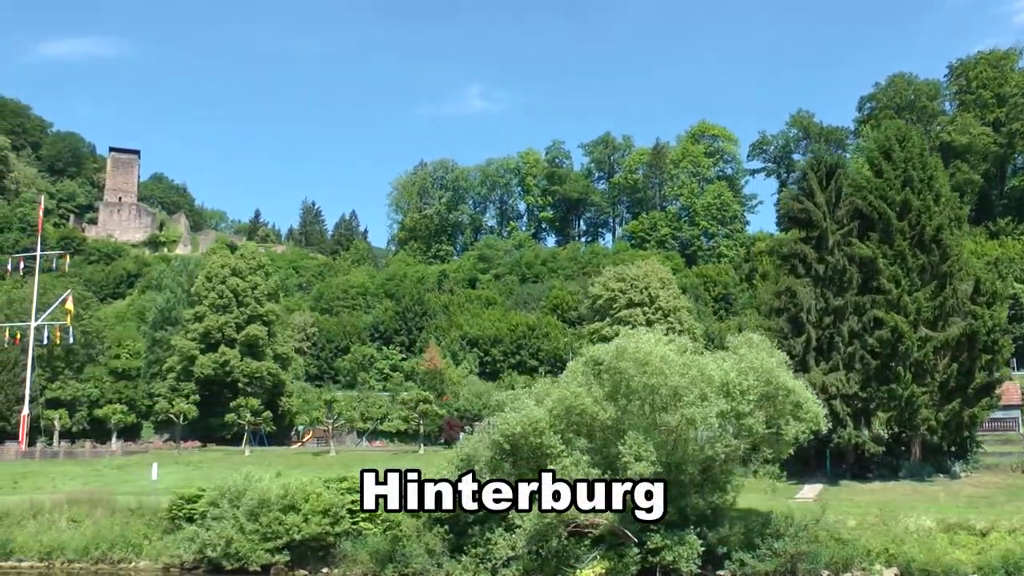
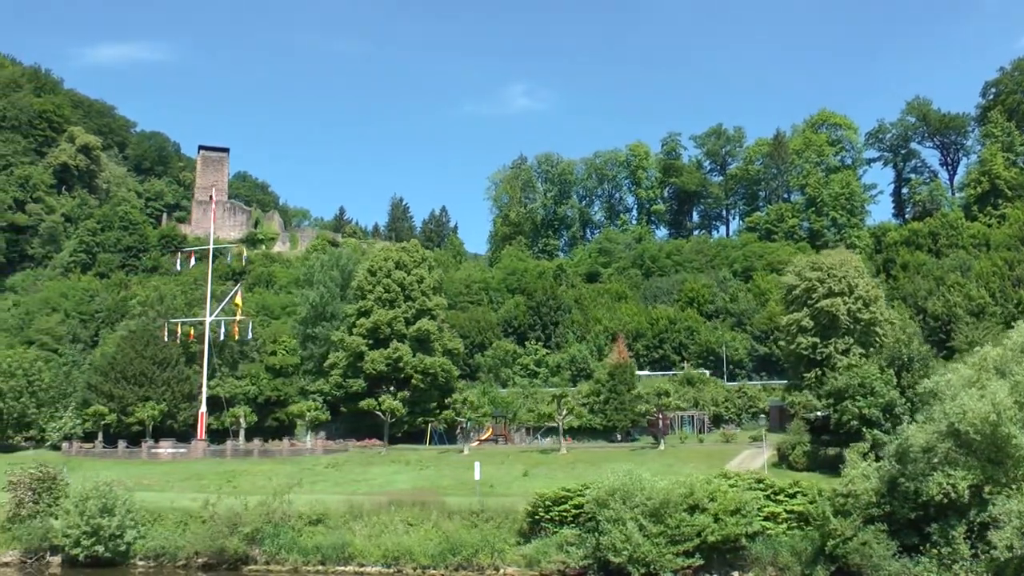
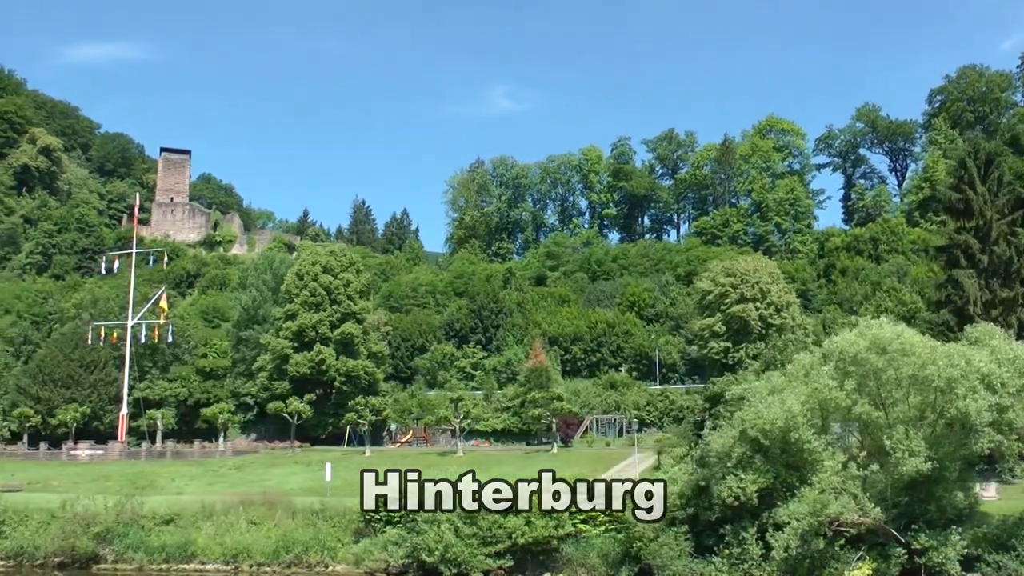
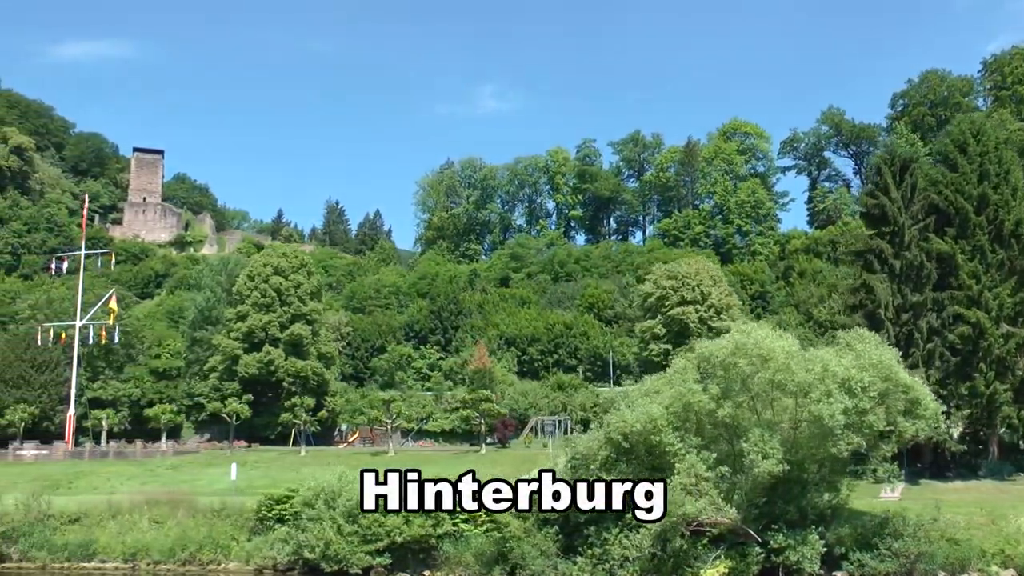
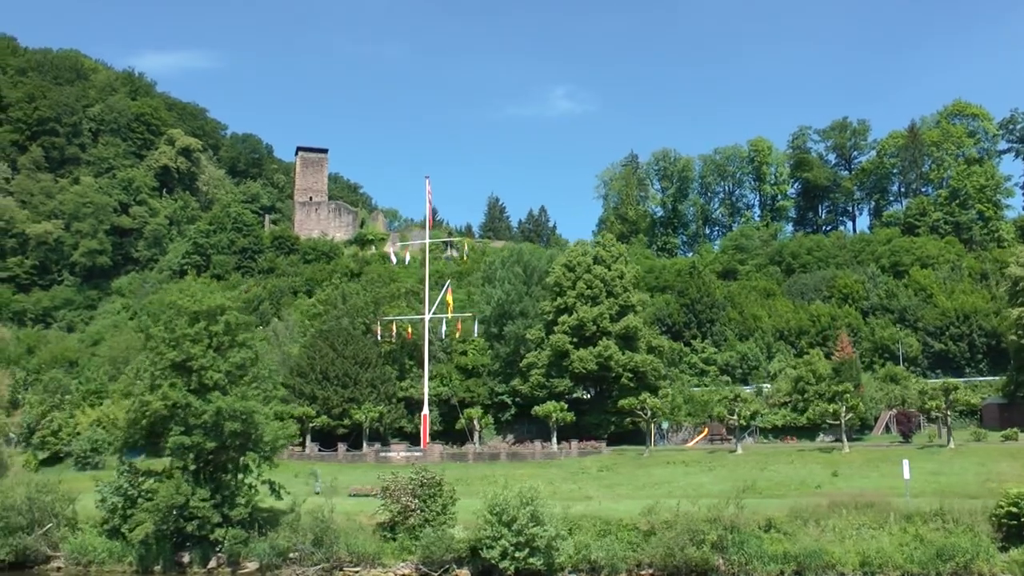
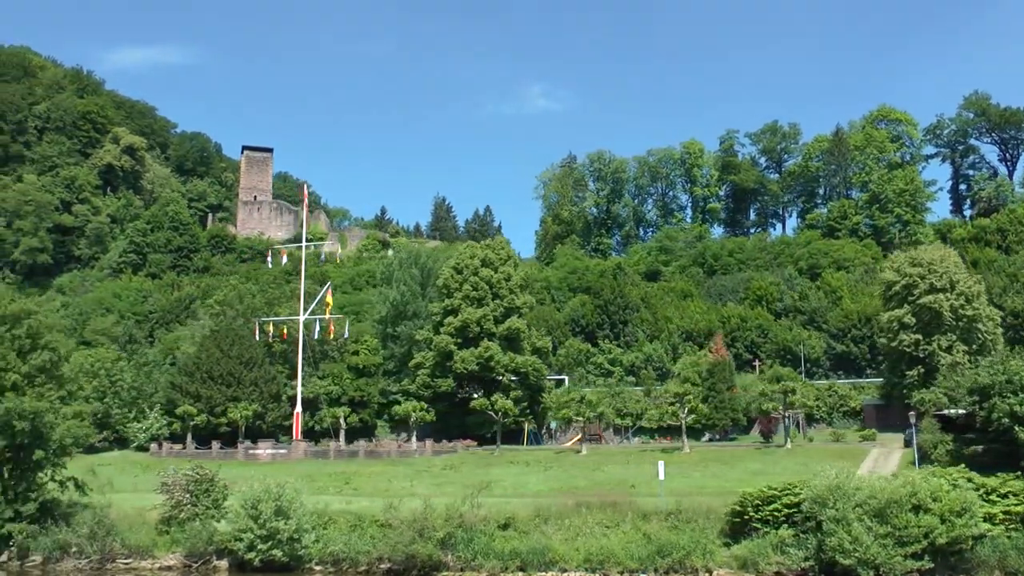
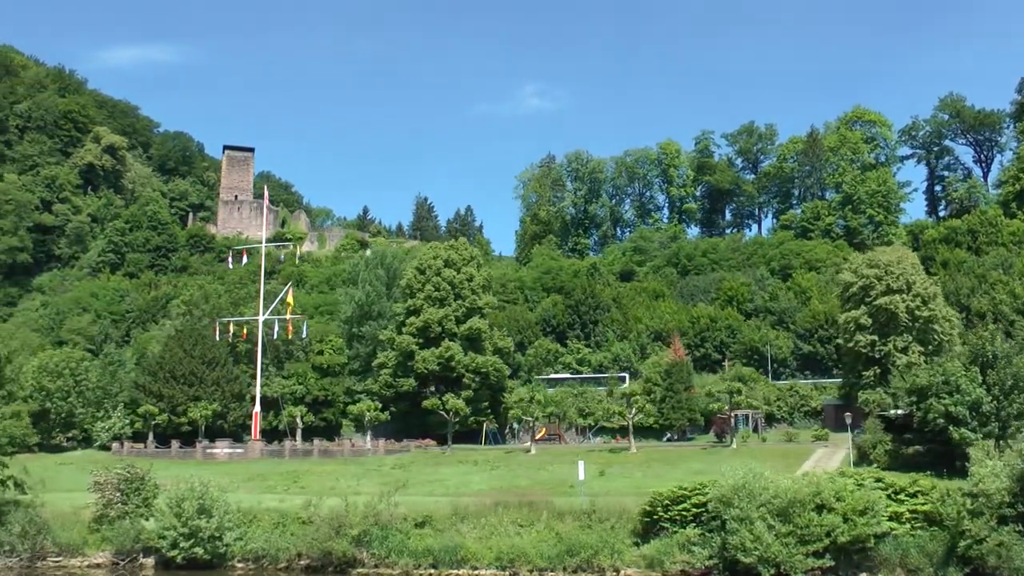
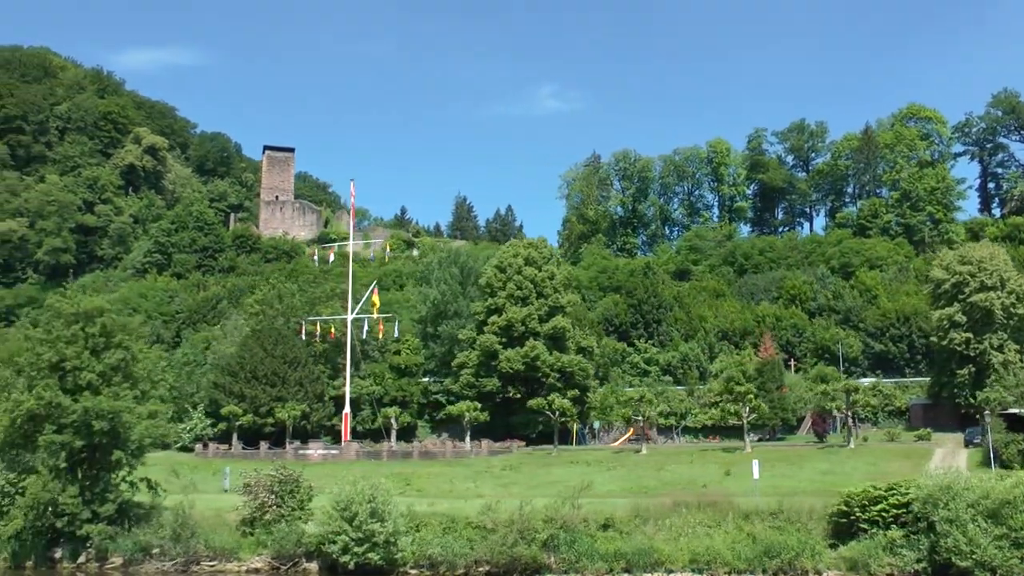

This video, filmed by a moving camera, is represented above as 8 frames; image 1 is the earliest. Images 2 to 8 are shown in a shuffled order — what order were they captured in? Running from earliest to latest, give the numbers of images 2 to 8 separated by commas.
4, 3, 2, 7, 6, 8, 5
